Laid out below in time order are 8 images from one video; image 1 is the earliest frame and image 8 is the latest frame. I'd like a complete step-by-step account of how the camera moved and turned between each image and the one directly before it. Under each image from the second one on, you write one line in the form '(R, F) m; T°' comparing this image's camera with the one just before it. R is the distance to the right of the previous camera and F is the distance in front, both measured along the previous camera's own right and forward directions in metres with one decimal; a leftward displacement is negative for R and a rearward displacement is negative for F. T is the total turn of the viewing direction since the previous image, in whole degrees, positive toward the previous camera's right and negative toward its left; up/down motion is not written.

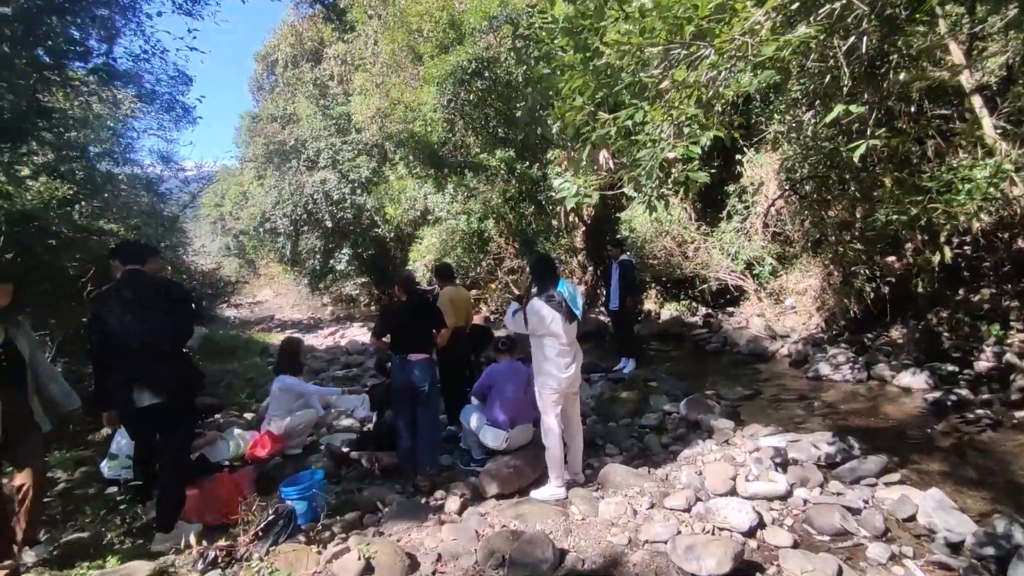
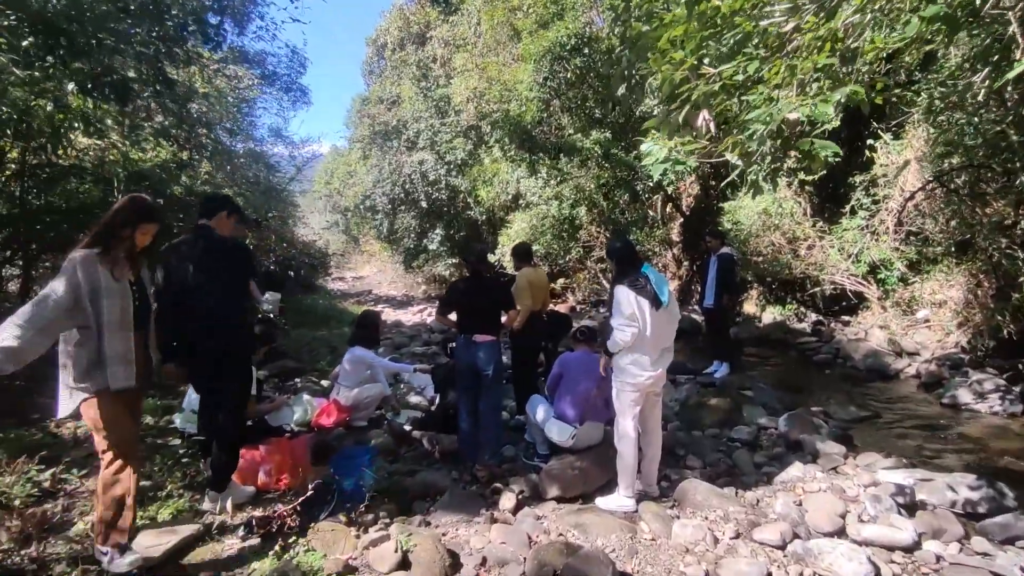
(+0.1, +0.4) m; -9°
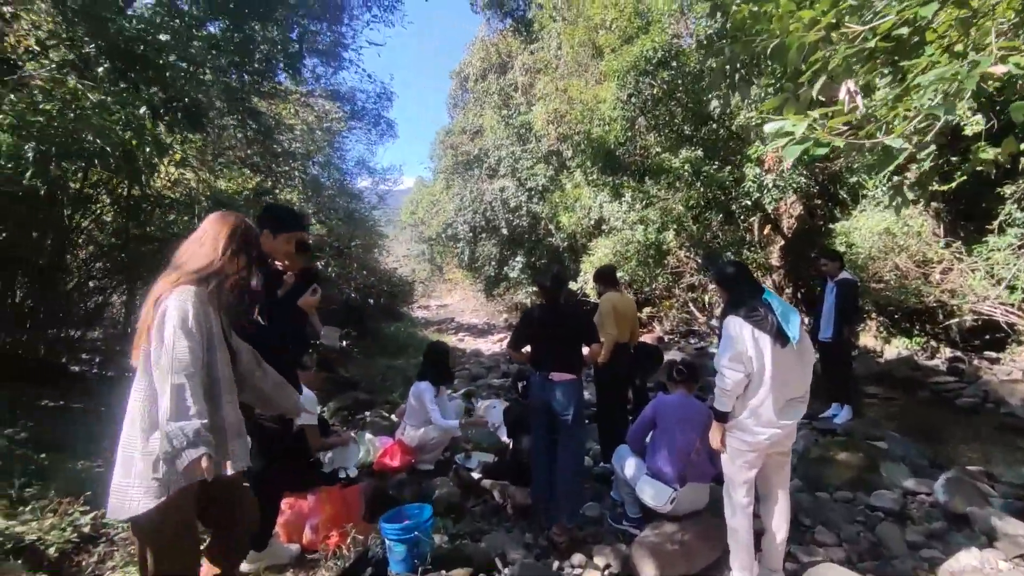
(0.0, +0.5) m; -8°
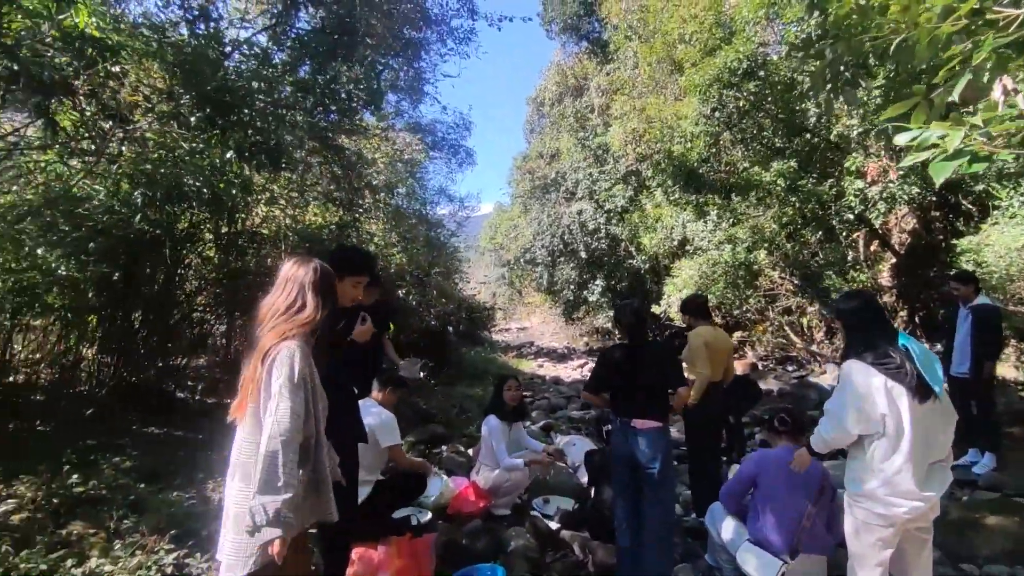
(0.0, +0.2) m; -8°
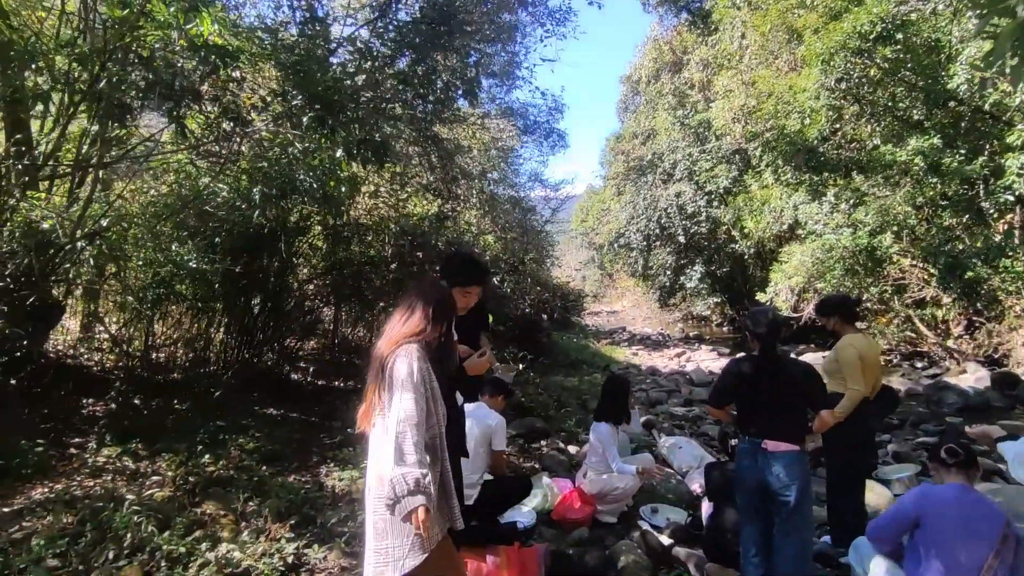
(-0.1, +0.2) m; -9°
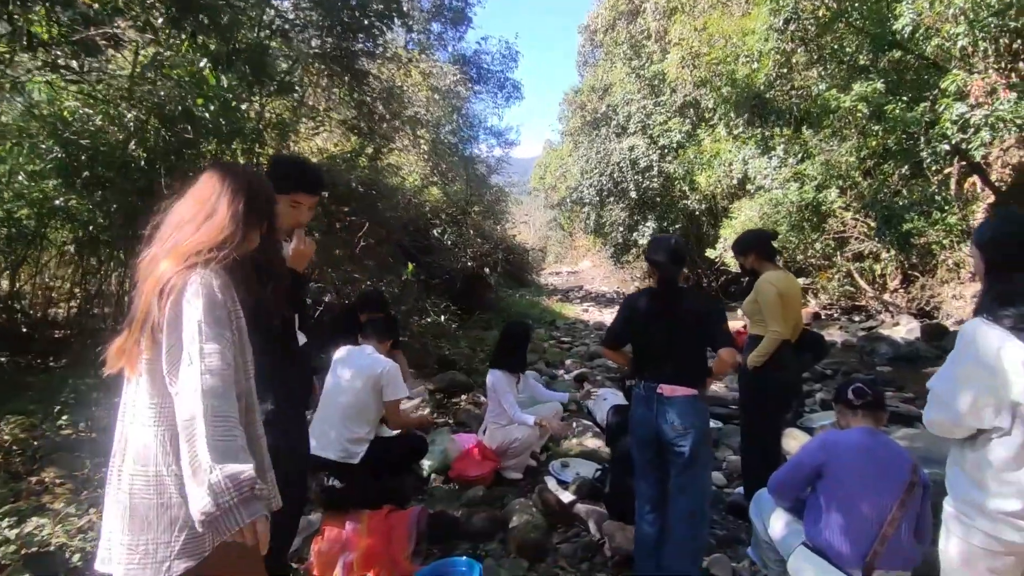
(+0.5, +0.4) m; +4°
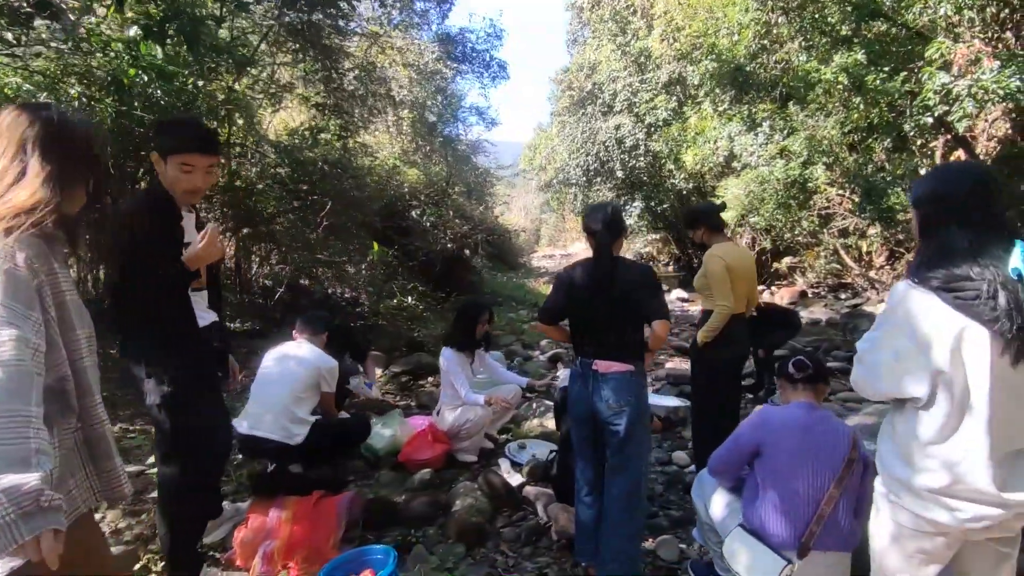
(+0.3, +0.1) m; 0°
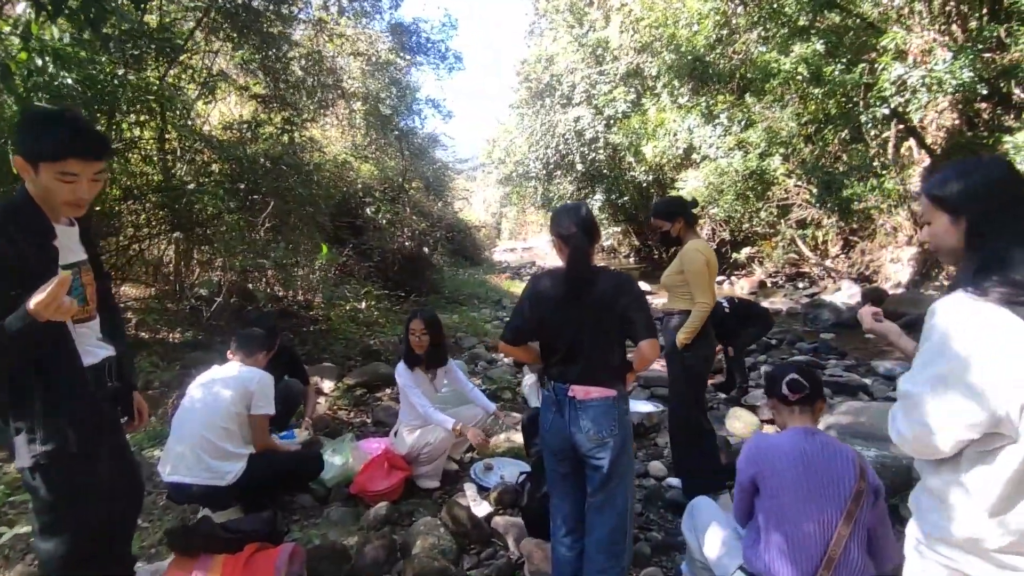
(0.0, +0.3) m; +4°
